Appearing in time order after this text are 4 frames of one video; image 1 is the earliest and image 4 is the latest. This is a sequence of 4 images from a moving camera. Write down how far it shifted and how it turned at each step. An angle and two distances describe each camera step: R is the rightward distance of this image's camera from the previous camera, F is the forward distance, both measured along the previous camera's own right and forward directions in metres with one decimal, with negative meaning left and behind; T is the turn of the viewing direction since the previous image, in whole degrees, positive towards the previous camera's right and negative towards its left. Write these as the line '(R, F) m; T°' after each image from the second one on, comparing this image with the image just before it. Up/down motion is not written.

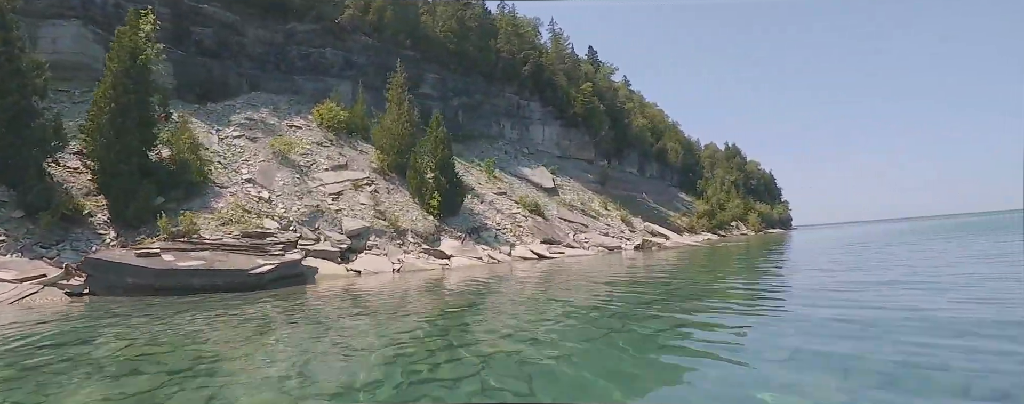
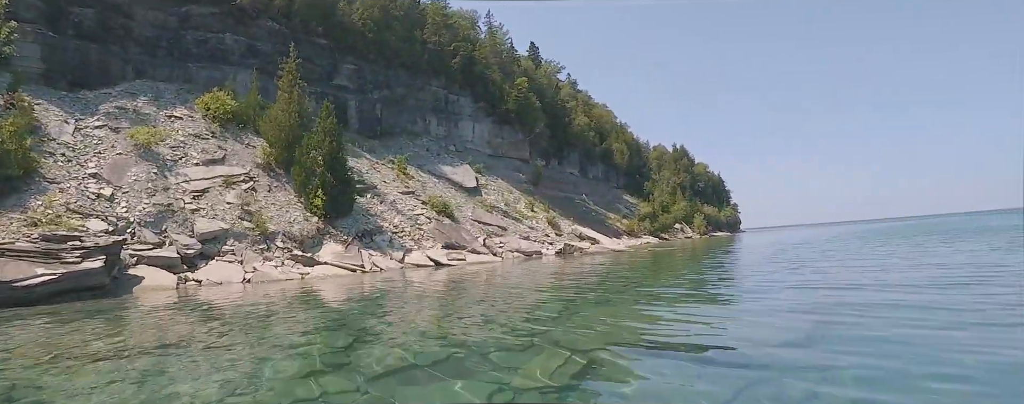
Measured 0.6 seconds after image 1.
(+4.5, +2.6) m; +3°
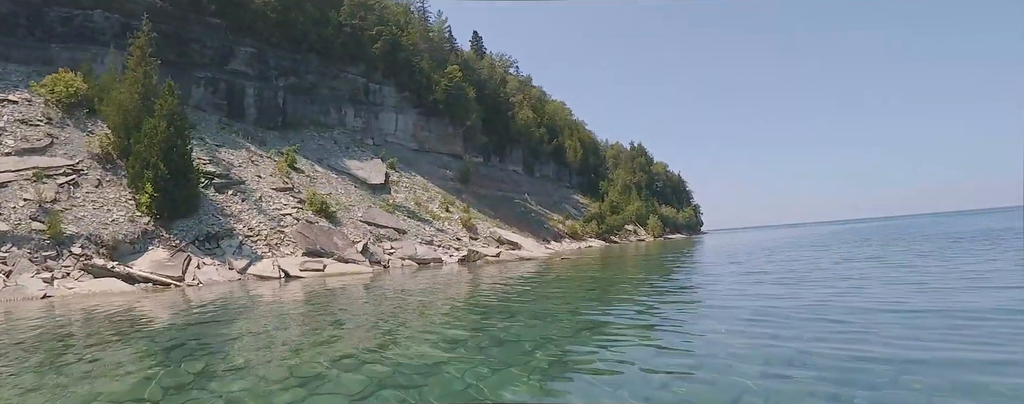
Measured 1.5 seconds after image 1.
(+5.6, +3.9) m; +1°
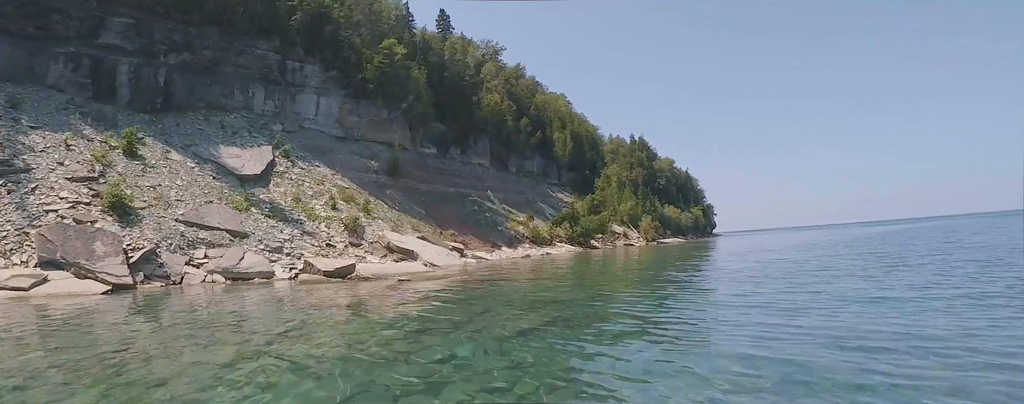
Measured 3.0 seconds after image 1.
(+8.6, +7.5) m; -5°
